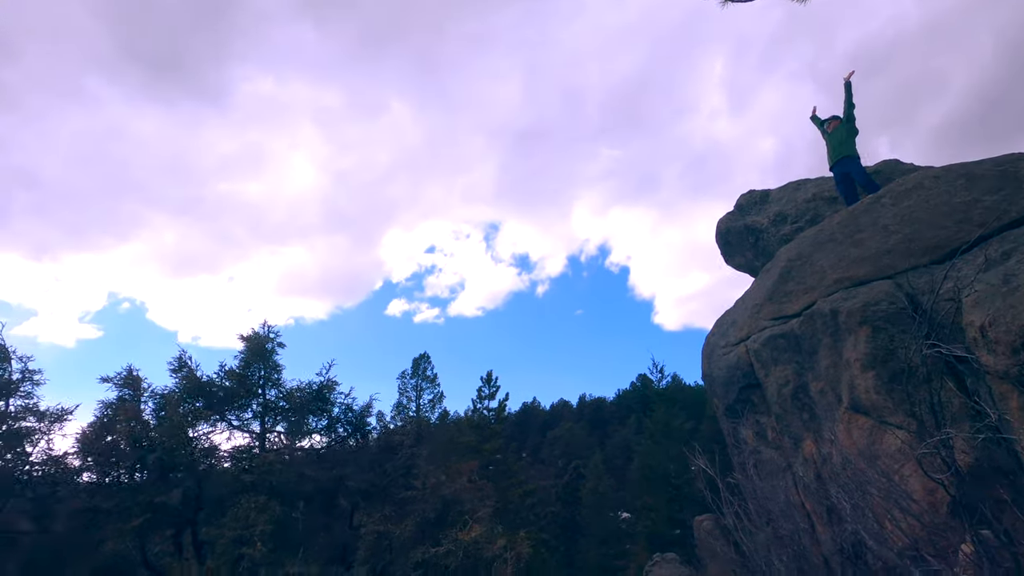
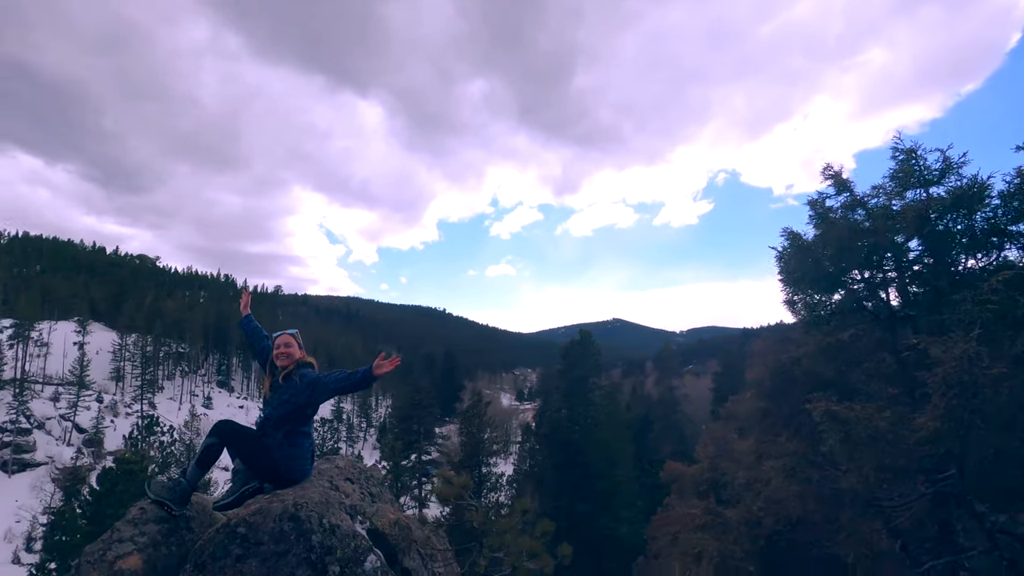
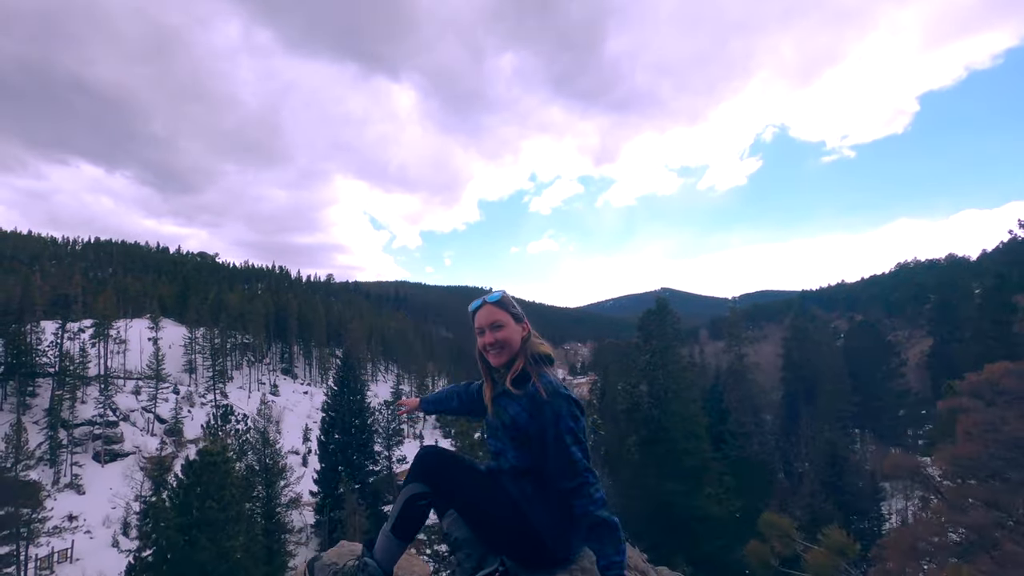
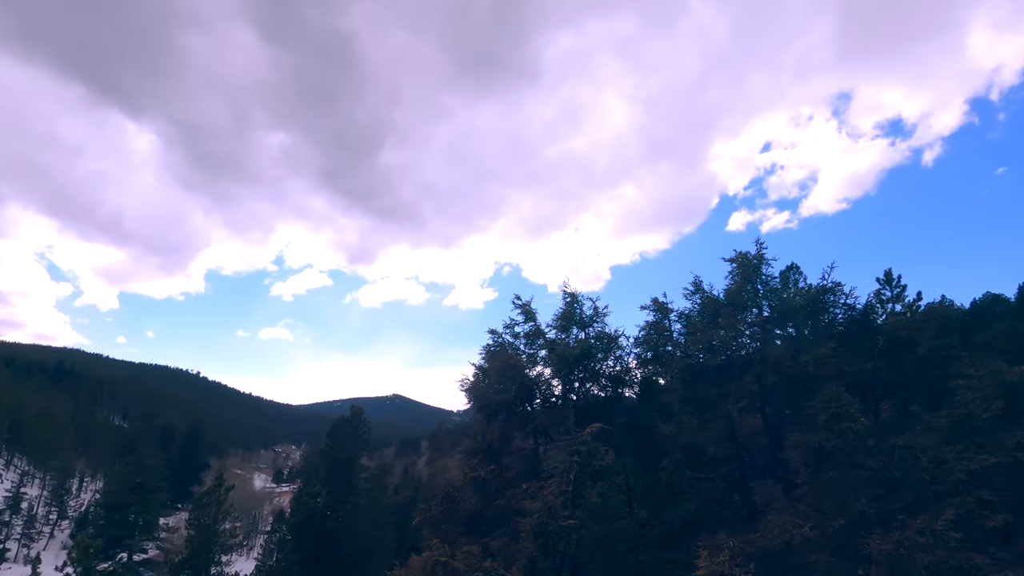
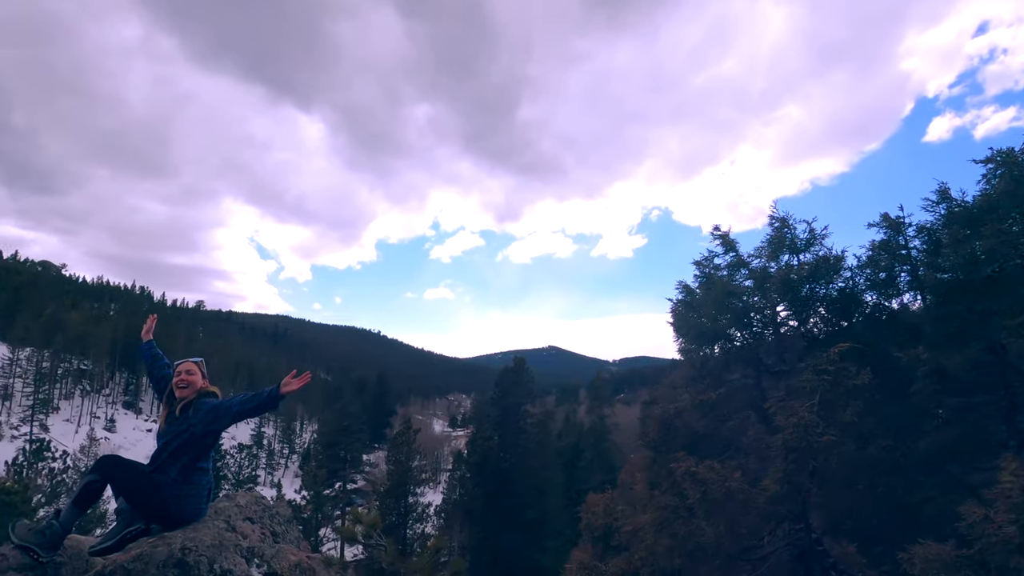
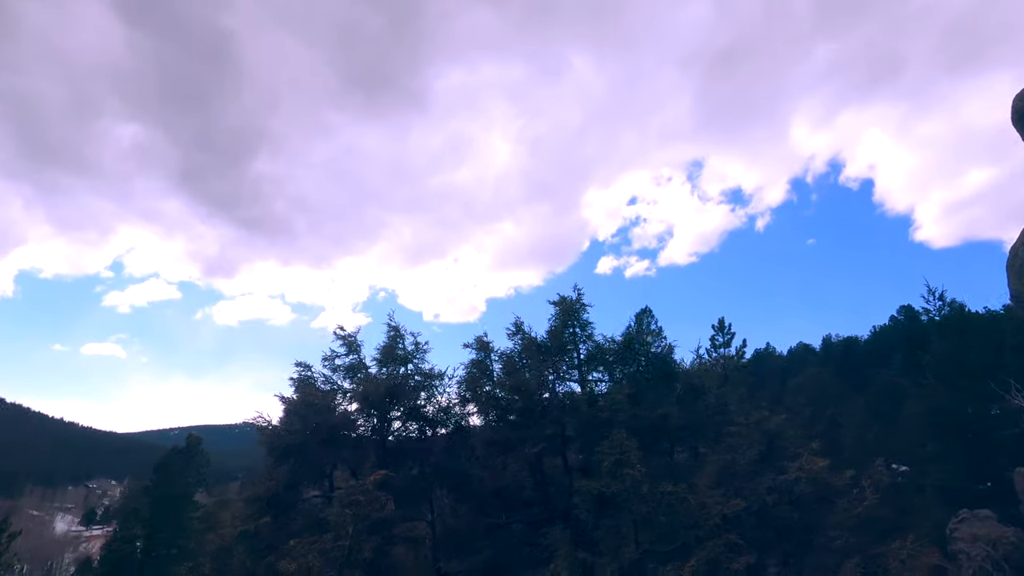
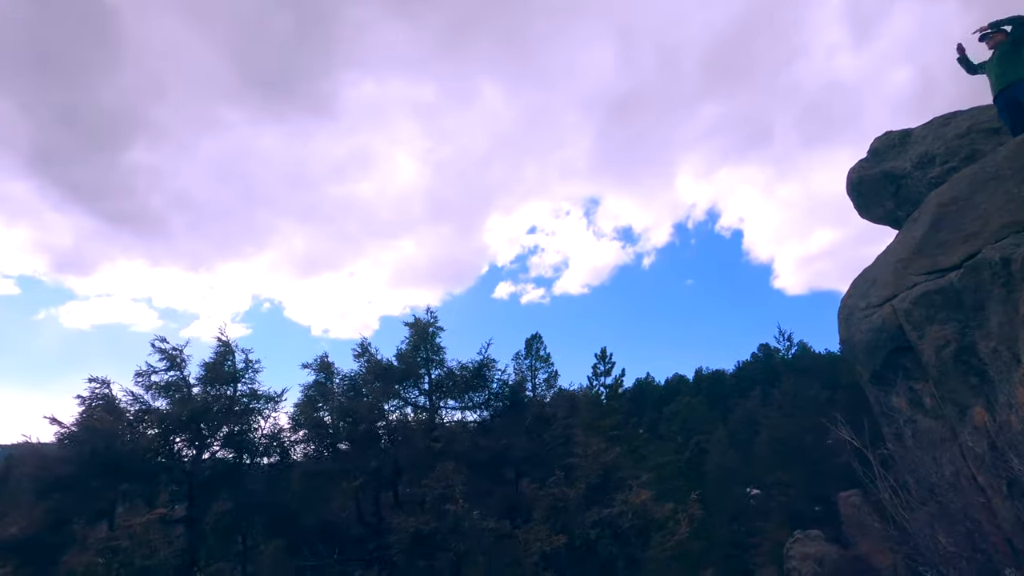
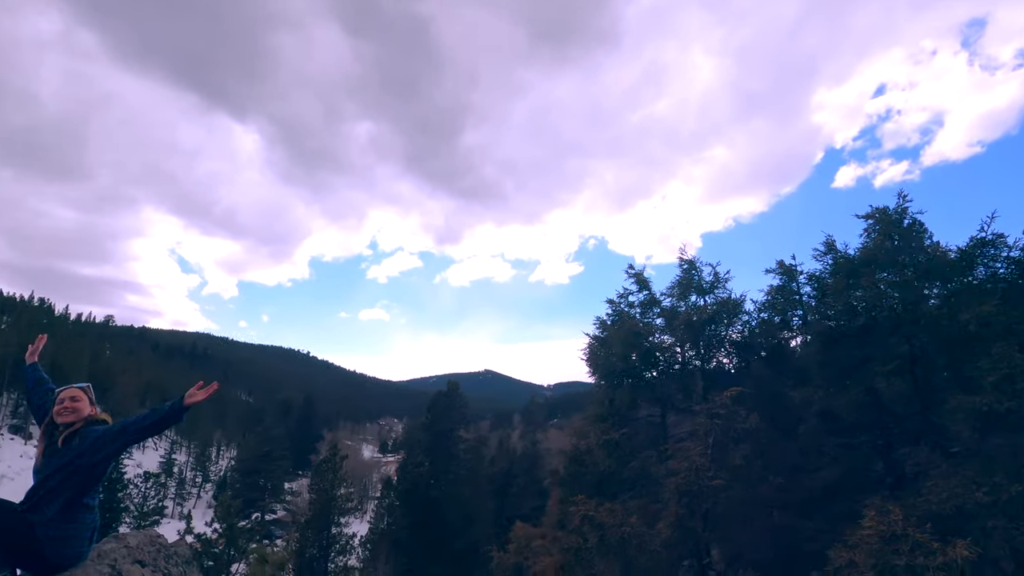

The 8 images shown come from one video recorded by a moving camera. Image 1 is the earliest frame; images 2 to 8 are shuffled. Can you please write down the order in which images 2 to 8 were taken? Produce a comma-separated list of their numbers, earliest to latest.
7, 6, 4, 8, 5, 2, 3
